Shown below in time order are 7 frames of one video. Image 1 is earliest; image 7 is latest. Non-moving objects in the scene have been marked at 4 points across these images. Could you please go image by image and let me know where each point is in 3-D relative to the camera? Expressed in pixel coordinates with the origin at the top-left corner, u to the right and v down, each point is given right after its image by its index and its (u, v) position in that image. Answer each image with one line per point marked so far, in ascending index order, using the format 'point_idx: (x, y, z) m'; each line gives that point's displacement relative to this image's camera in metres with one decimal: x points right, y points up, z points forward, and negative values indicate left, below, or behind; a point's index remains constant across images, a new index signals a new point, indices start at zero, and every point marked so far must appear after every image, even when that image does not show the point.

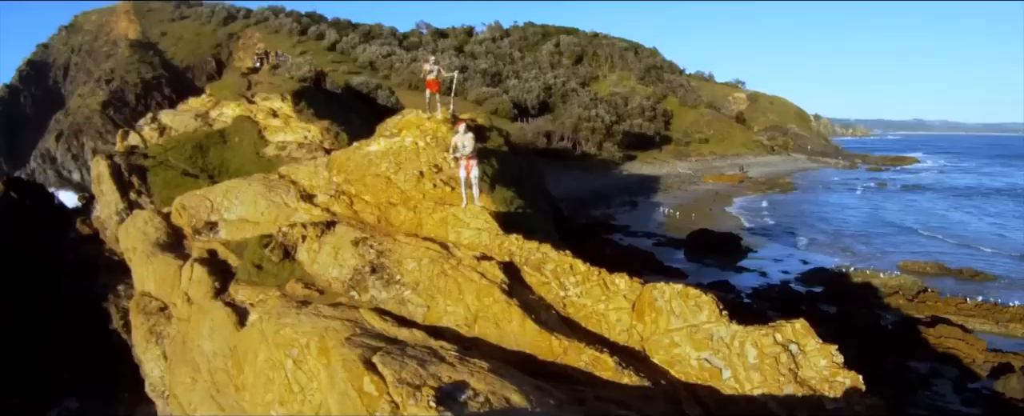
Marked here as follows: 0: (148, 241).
0: (-6.0, -0.6, +13.3) m
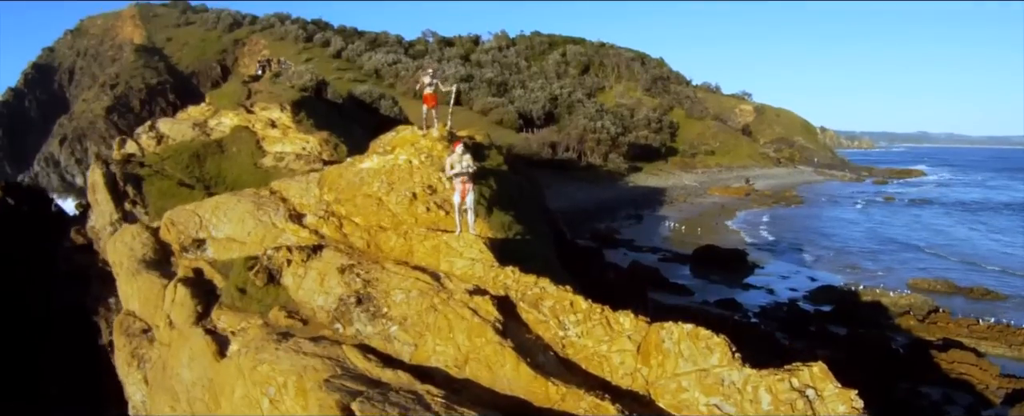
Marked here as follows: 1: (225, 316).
0: (-6.0, -0.8, +12.8) m
1: (-3.4, -1.4, +9.7) m
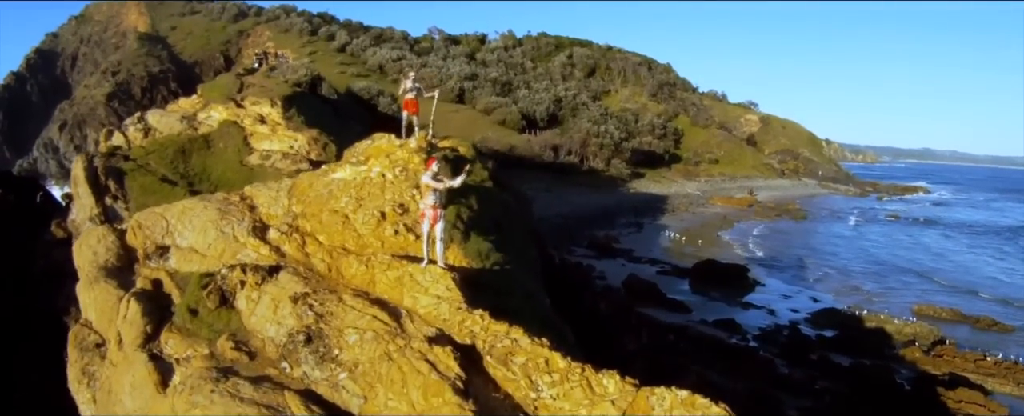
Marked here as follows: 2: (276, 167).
0: (-6.2, -0.8, +12.0) m
1: (-3.6, -1.5, +8.9) m
2: (-5.8, +1.0, +19.9) m
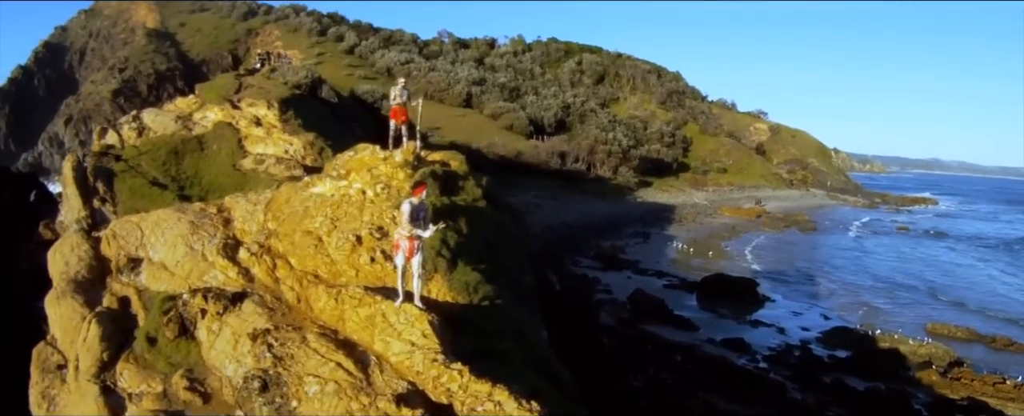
0: (-6.2, -0.9, +11.3) m
1: (-3.7, -1.6, +8.1) m
2: (-5.7, +0.8, +19.2) m
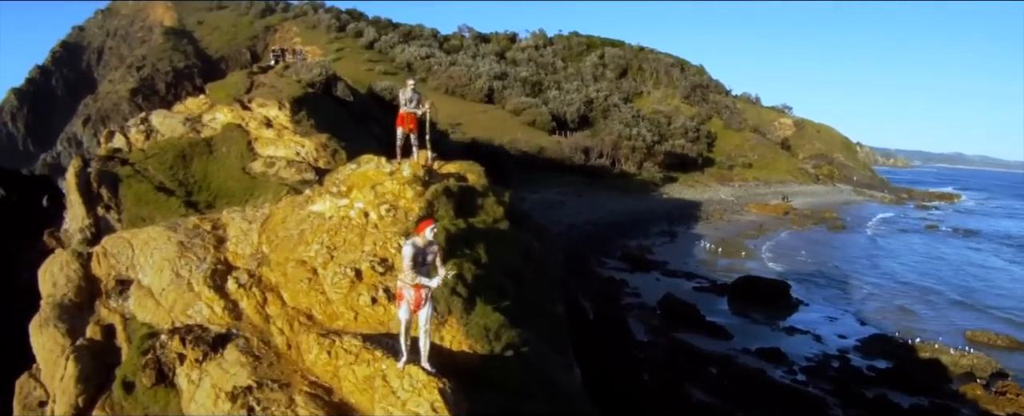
0: (-5.9, -1.1, +10.4) m
1: (-3.5, -1.8, +7.1) m
2: (-5.2, +0.7, +18.3) m
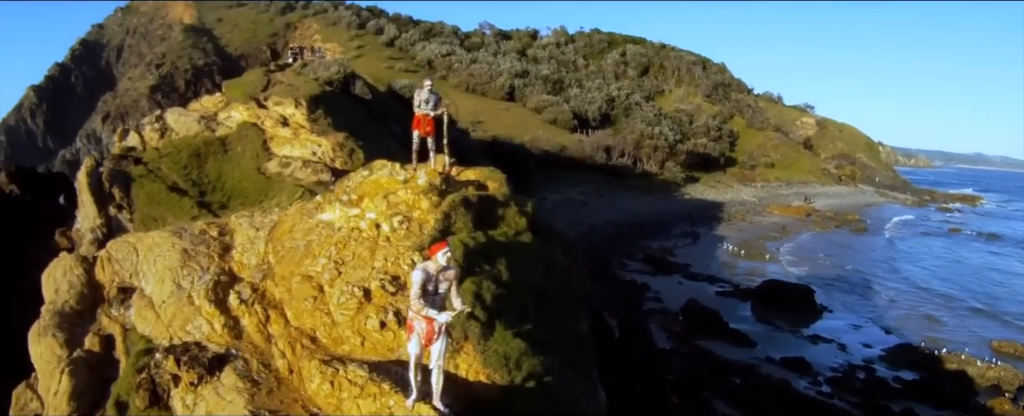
0: (-5.6, -1.2, +10.0) m
1: (-3.3, -1.9, +6.7) m
2: (-4.8, +0.7, +17.9) m
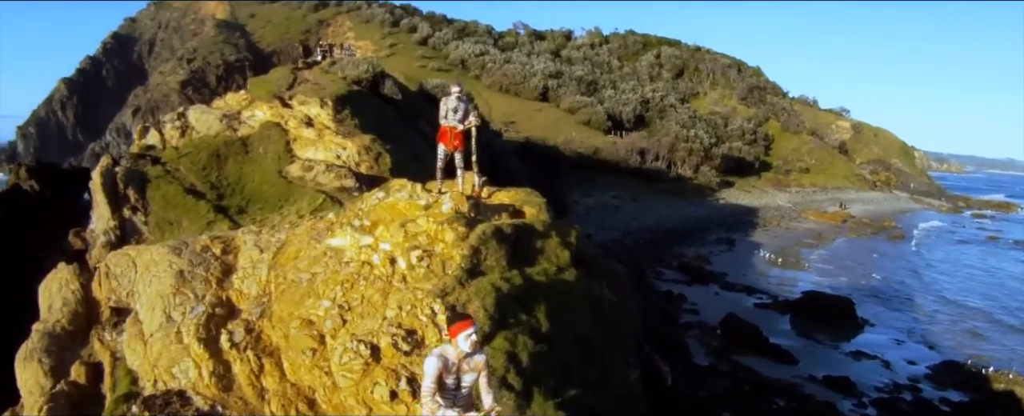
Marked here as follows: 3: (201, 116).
0: (-5.3, -1.3, +9.2) m
1: (-3.1, -2.0, +5.8) m
2: (-4.1, +0.6, +17.0) m
3: (-7.5, +2.2, +19.6) m
